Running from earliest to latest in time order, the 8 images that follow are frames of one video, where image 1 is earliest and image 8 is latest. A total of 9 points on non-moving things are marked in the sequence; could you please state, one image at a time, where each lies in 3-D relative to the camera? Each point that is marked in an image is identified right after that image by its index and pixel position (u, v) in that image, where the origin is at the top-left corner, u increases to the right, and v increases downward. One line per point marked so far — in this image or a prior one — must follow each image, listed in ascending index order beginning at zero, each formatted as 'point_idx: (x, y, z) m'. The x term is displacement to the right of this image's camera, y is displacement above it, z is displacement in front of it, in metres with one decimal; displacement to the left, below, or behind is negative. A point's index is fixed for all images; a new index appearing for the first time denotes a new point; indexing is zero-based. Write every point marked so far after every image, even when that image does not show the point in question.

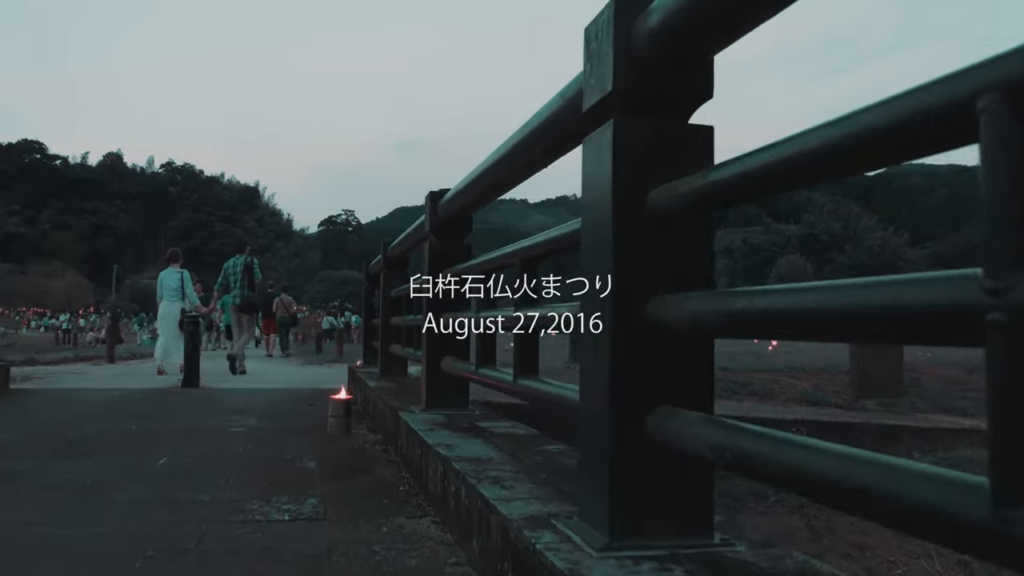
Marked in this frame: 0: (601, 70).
0: (+0.2, +0.5, +1.9) m
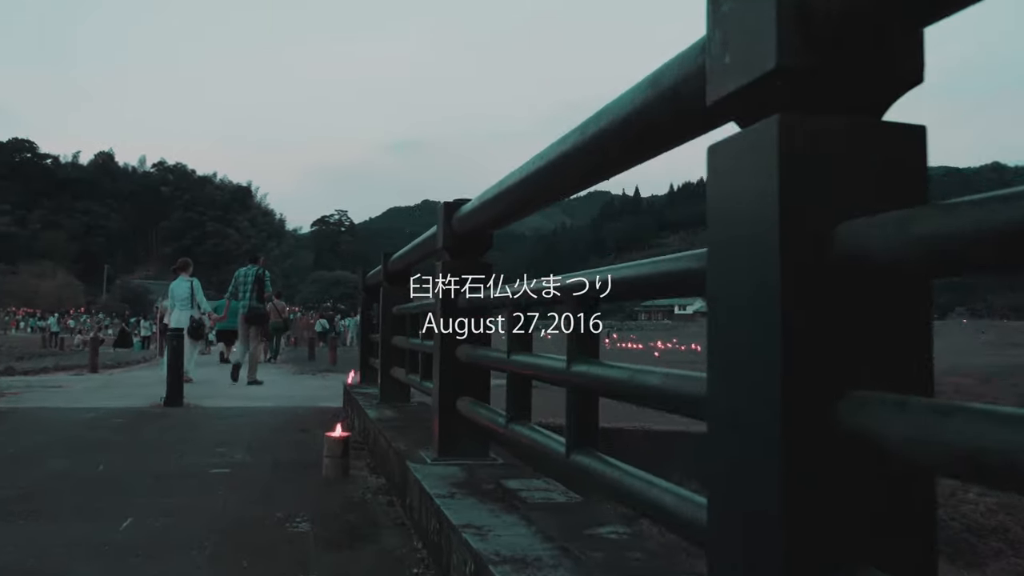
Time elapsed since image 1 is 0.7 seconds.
0: (+0.4, +0.4, +1.2) m
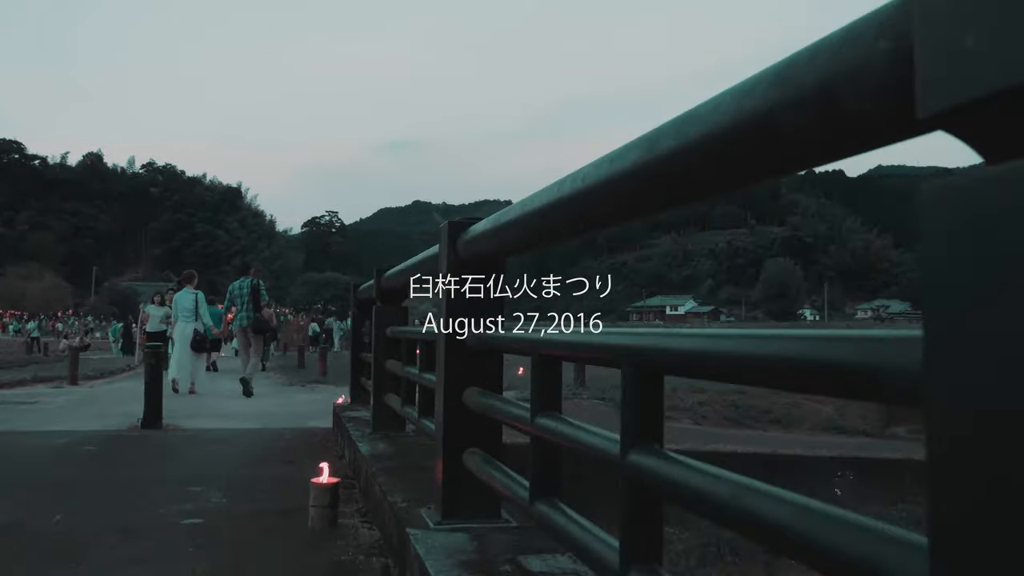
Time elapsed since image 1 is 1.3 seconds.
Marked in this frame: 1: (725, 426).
0: (+0.4, +0.2, +0.7) m
1: (+3.1, -2.0, +12.1) m
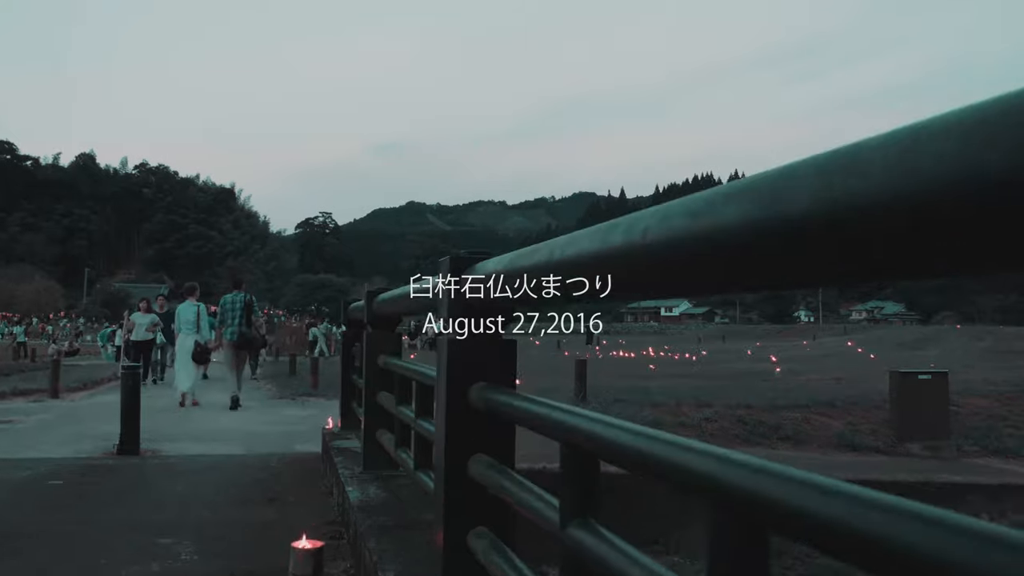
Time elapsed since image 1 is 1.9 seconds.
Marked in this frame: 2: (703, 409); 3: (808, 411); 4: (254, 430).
0: (+0.5, +0.1, +0.2) m
1: (+3.1, -2.2, +11.6) m
2: (+3.0, -1.9, +13.1) m
3: (+5.0, -2.0, +13.9) m
4: (-3.2, -1.8, +10.2) m
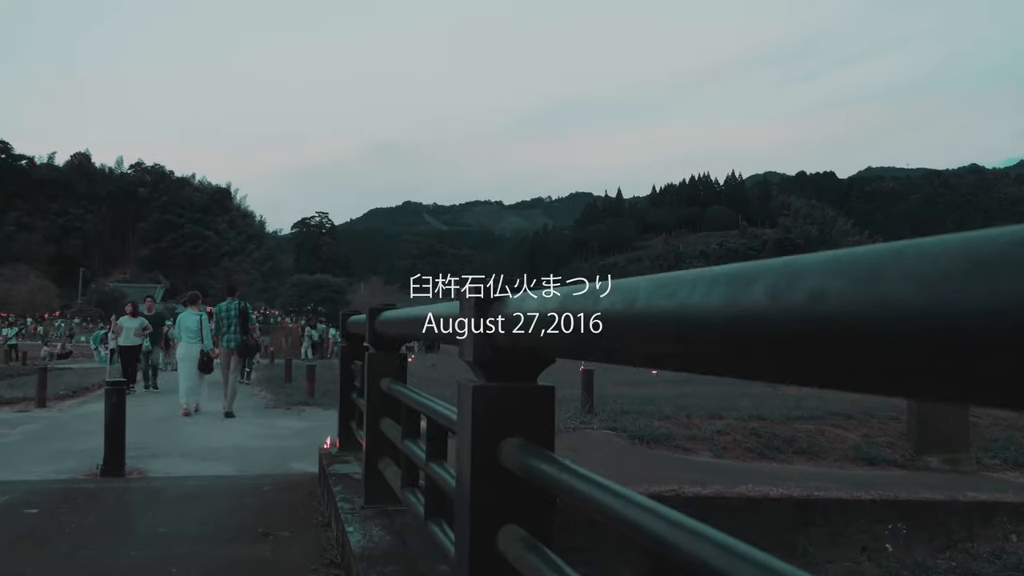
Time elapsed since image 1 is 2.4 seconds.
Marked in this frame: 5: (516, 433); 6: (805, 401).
0: (+0.6, 0.0, -0.3) m
1: (+3.2, -2.3, +11.1) m
2: (+3.1, -2.0, +12.7) m
3: (+5.1, -2.1, +13.5) m
4: (-3.1, -1.8, +9.7) m
5: (0.0, -0.4, +2.3) m
6: (+5.9, -2.3, +16.7) m
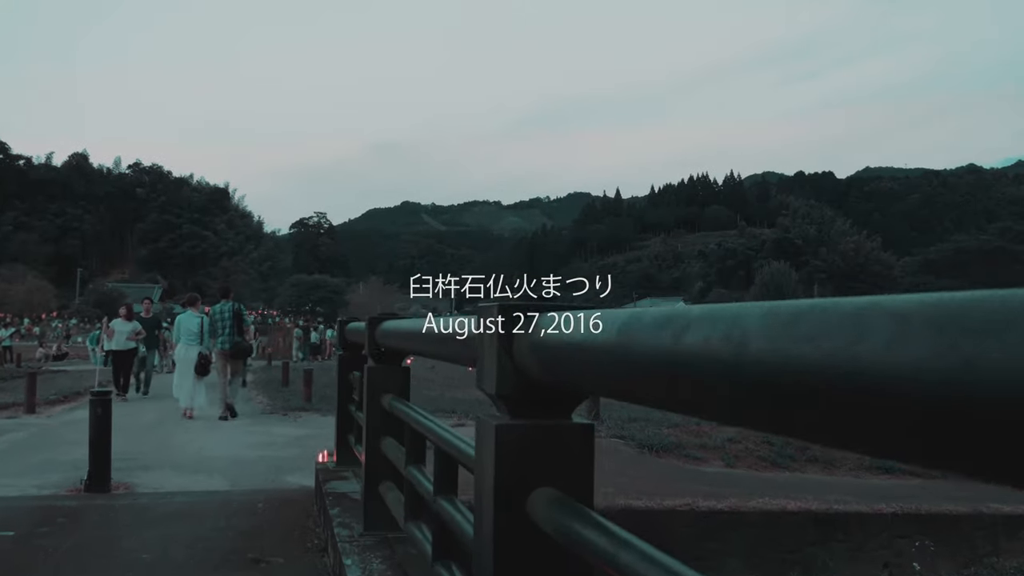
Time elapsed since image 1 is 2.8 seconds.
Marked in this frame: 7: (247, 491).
0: (+0.7, -0.1, -0.7) m
1: (+3.2, -2.3, +10.7) m
2: (+3.2, -2.1, +12.3) m
3: (+5.1, -2.2, +13.1) m
4: (-3.1, -1.9, +9.3) m
5: (+0.1, -0.4, +1.9) m
6: (+6.0, -2.3, +16.3) m
7: (-2.3, -1.8, +7.3) m
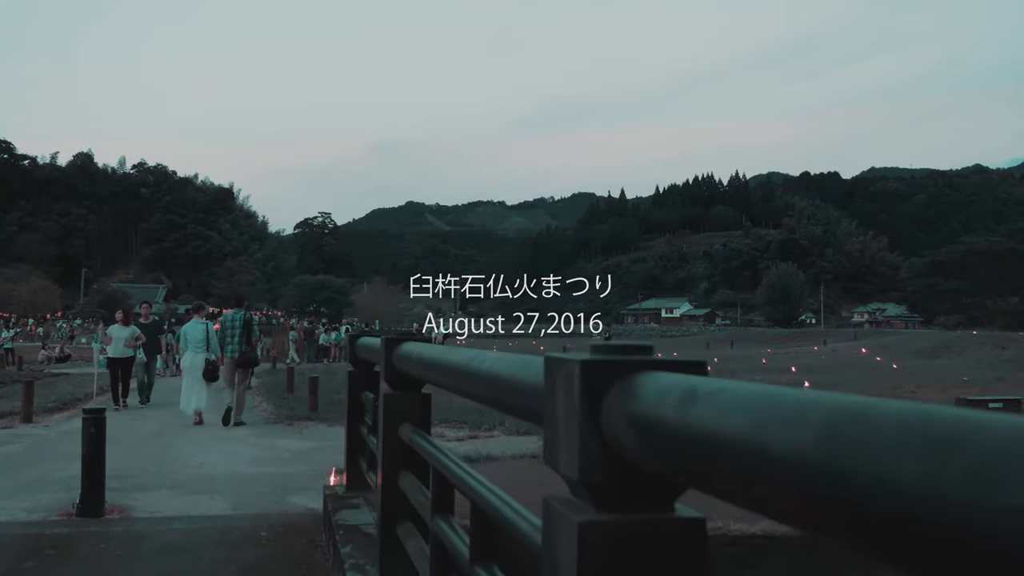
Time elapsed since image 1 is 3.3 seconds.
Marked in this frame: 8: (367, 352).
0: (+0.8, -0.1, -1.1) m
1: (+3.4, -2.4, +10.2) m
2: (+3.4, -2.1, +11.8) m
3: (+5.3, -2.2, +12.6) m
4: (-2.9, -2.0, +8.8) m
5: (+0.2, -0.5, +1.5) m
6: (+6.2, -2.4, +15.8) m
7: (-2.2, -1.9, +6.9) m
8: (-1.0, -0.4, +5.6) m
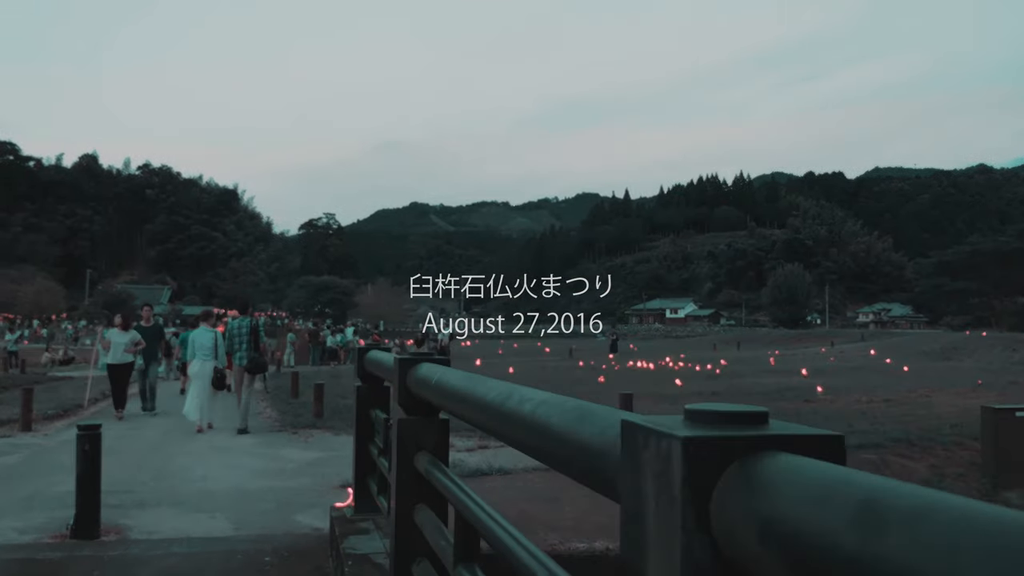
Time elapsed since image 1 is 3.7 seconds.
0: (+0.9, -0.2, -1.5) m
1: (+3.6, -2.5, +9.9) m
2: (+3.5, -2.2, +11.5) m
3: (+5.5, -2.3, +12.2) m
4: (-2.7, -2.1, +8.5) m
5: (+0.3, -0.6, +1.1) m
6: (+6.4, -2.5, +15.4) m
7: (-2.0, -2.0, +6.5) m
8: (-0.9, -0.5, +5.2) m
